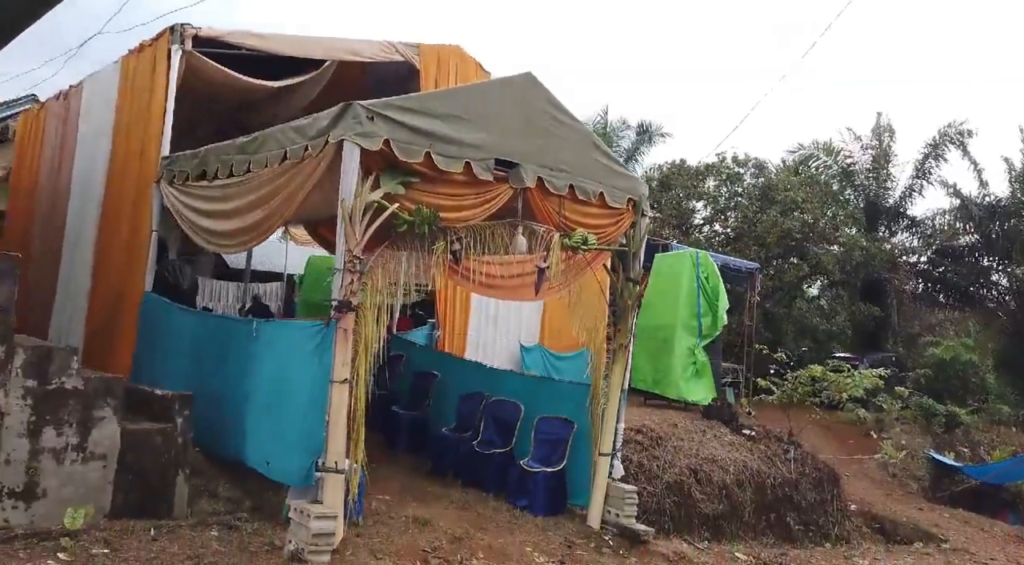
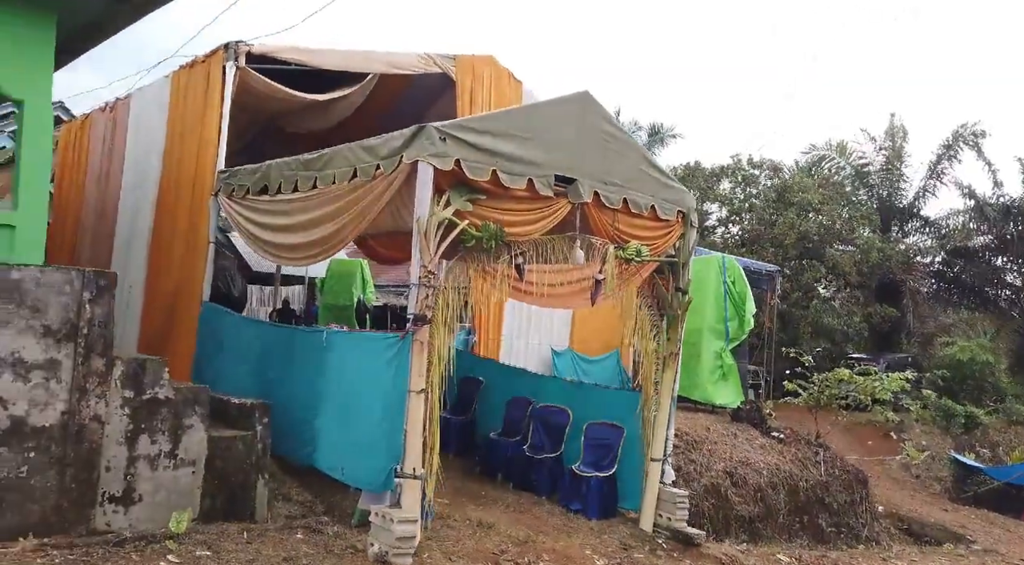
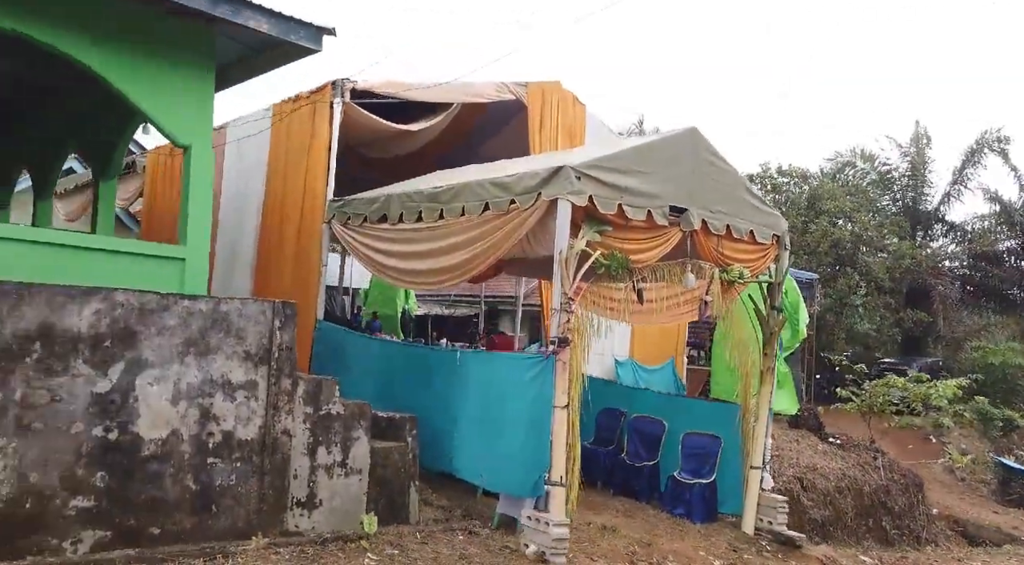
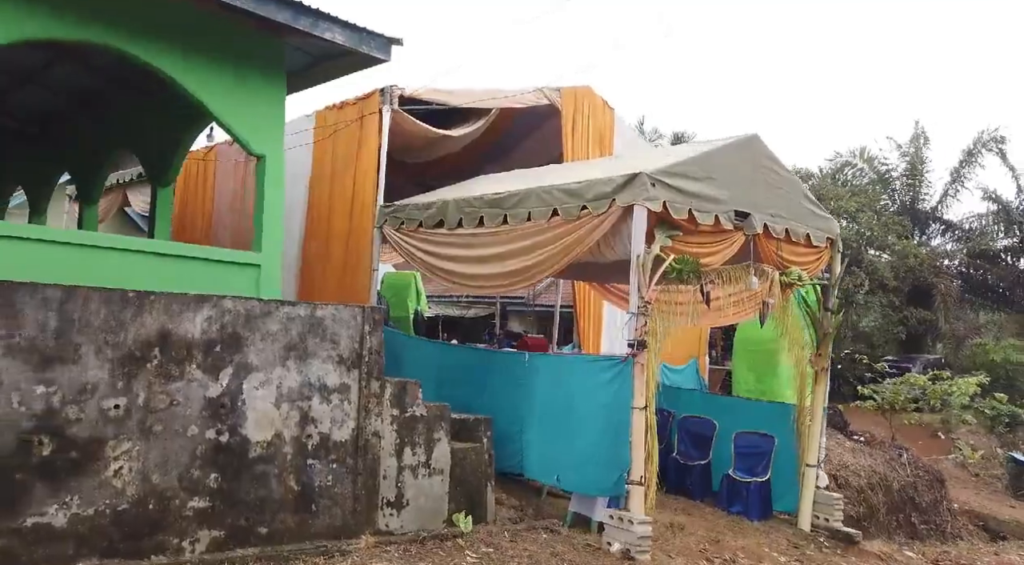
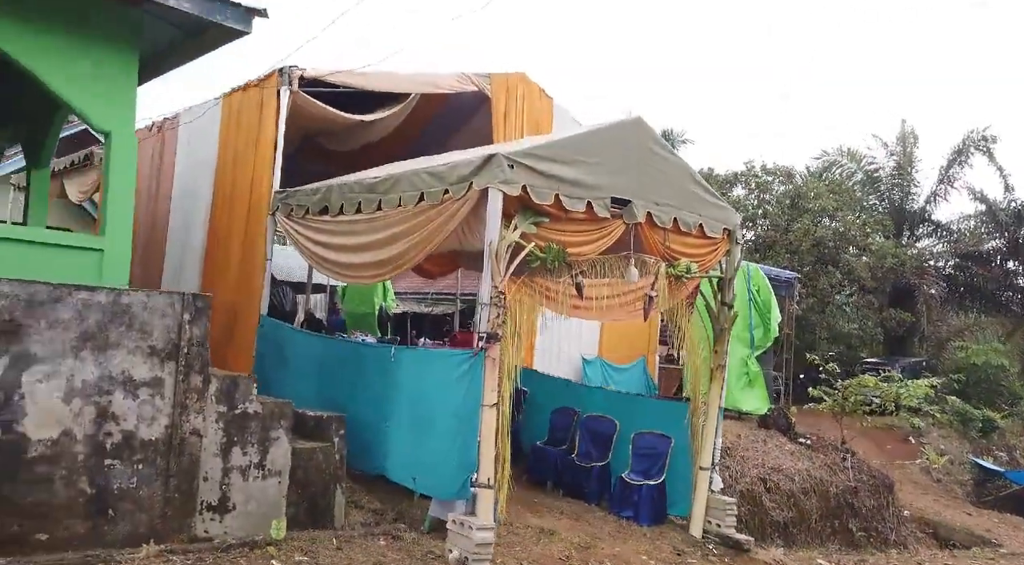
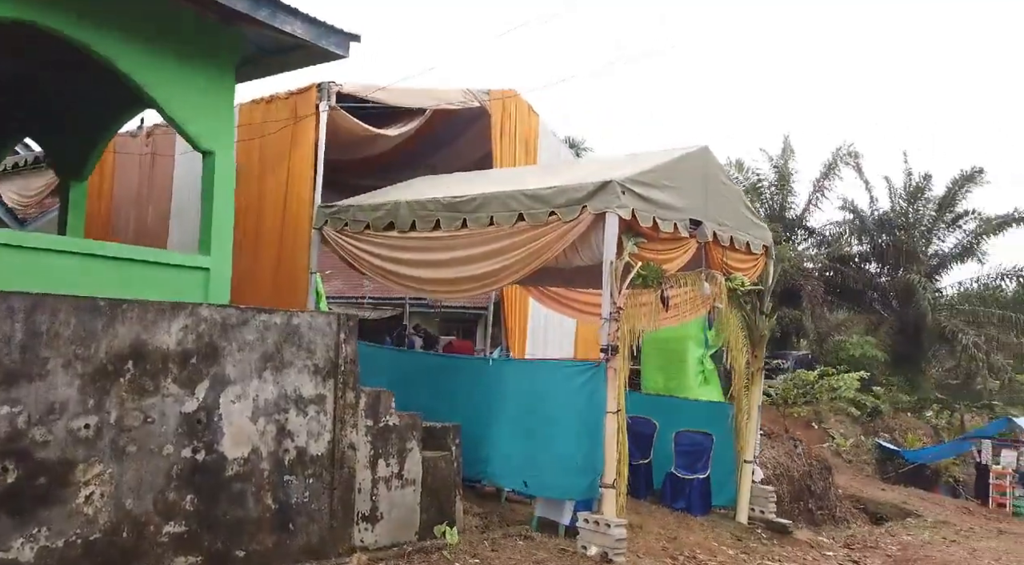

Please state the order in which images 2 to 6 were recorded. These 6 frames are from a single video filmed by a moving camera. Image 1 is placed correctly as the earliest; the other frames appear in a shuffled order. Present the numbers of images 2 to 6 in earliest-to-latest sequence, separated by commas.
2, 5, 3, 4, 6
